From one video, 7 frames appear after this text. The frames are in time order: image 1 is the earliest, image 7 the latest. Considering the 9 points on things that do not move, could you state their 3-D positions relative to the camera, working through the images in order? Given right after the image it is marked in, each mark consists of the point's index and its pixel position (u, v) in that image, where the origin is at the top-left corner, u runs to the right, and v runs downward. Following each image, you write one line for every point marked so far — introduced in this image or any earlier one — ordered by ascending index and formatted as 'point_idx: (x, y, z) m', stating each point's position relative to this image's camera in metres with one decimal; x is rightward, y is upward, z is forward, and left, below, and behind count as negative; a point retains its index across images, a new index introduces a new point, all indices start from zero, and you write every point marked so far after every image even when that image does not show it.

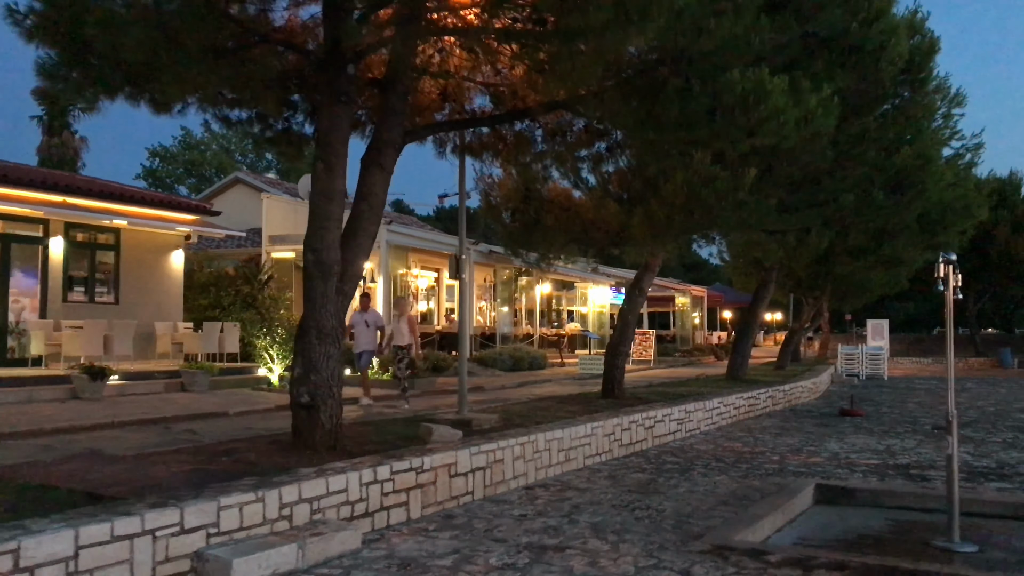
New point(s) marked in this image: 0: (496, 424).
0: (-0.2, -1.8, +11.4) m
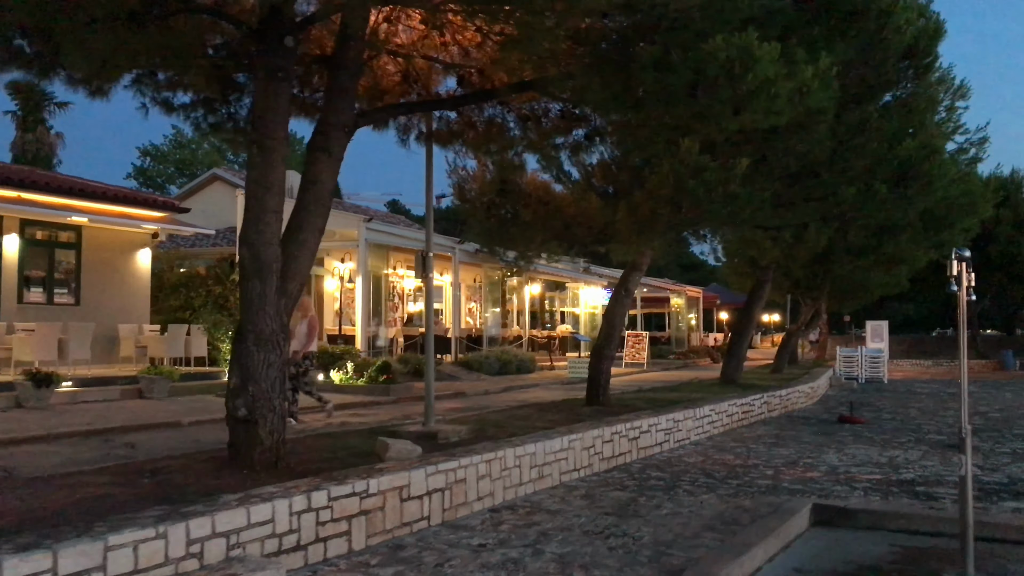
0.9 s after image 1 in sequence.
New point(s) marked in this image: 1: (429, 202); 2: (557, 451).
0: (-0.6, -1.8, +10.5) m
1: (-1.0, +1.1, +10.8) m
2: (+0.5, -1.8, +9.9) m
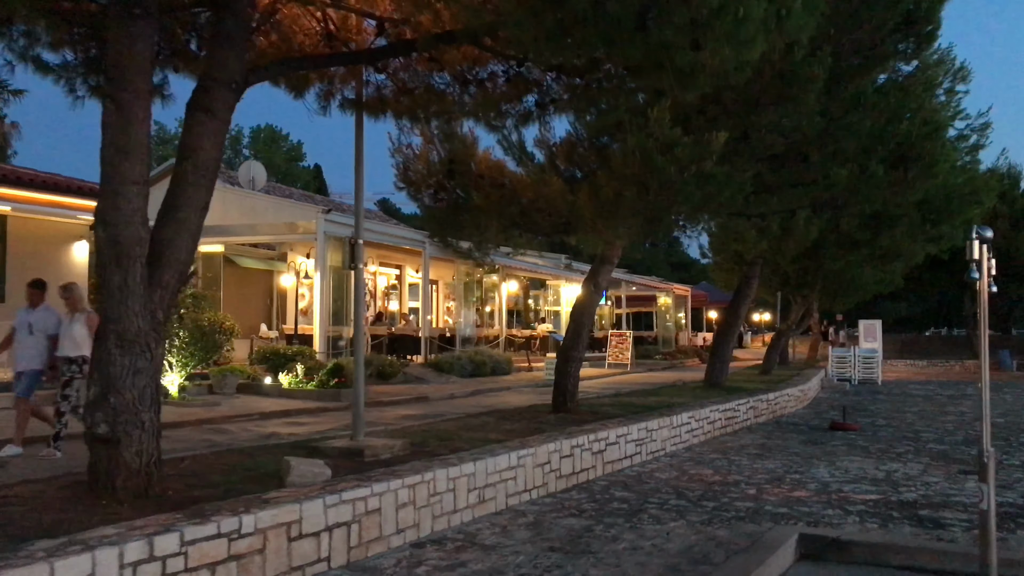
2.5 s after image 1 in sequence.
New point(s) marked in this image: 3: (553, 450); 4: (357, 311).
0: (-1.2, -1.7, +9.0) m
1: (-1.6, +1.2, +9.4) m
2: (-0.1, -1.8, +8.5) m
3: (+0.4, -1.7, +9.4) m
4: (-1.7, -0.3, +9.3) m
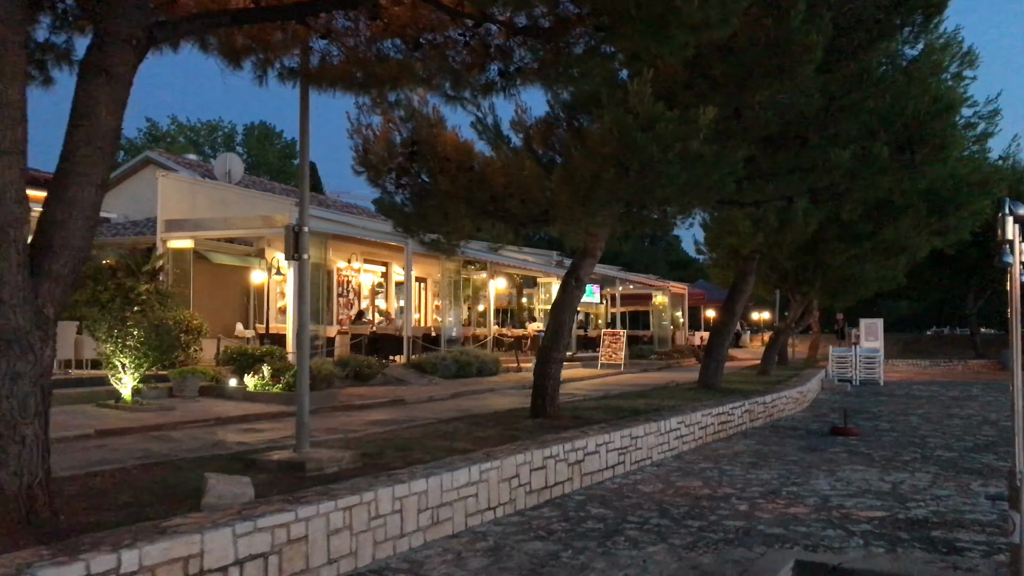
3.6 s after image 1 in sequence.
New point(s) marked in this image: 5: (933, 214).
0: (-1.5, -1.6, +8.1) m
1: (-2.0, +1.2, +8.4) m
2: (-0.4, -1.7, +7.5) m
3: (+0.1, -1.7, +8.4) m
4: (-2.0, -0.2, +8.4) m
5: (+7.7, +1.4, +16.0) m
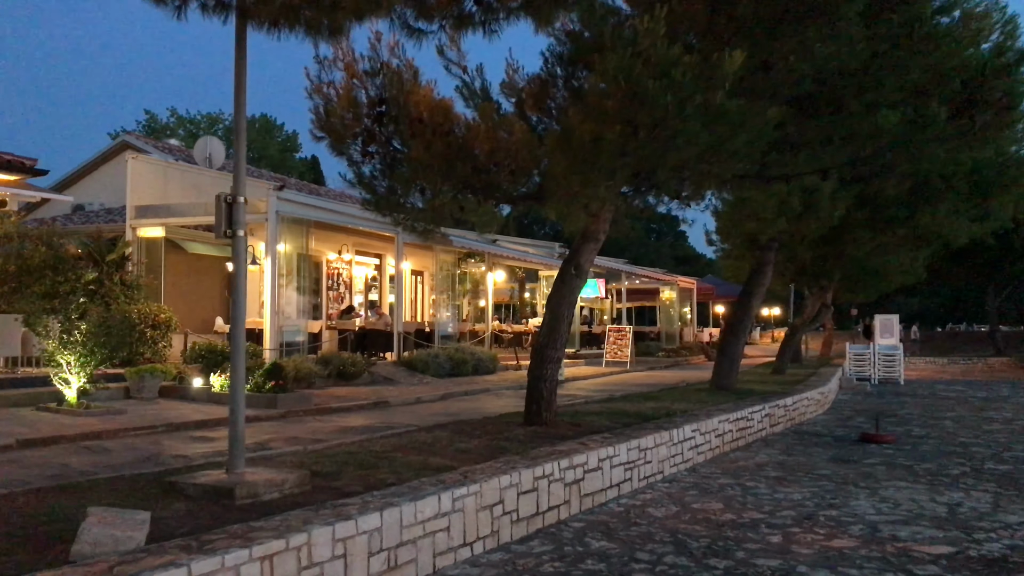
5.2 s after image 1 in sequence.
0: (-1.7, -1.5, +6.6) m
1: (-2.1, +1.4, +6.9) m
2: (-0.6, -1.6, +6.0) m
3: (-0.1, -1.6, +6.9) m
4: (-2.1, -0.1, +6.8) m
5: (+7.6, +1.5, +14.4) m
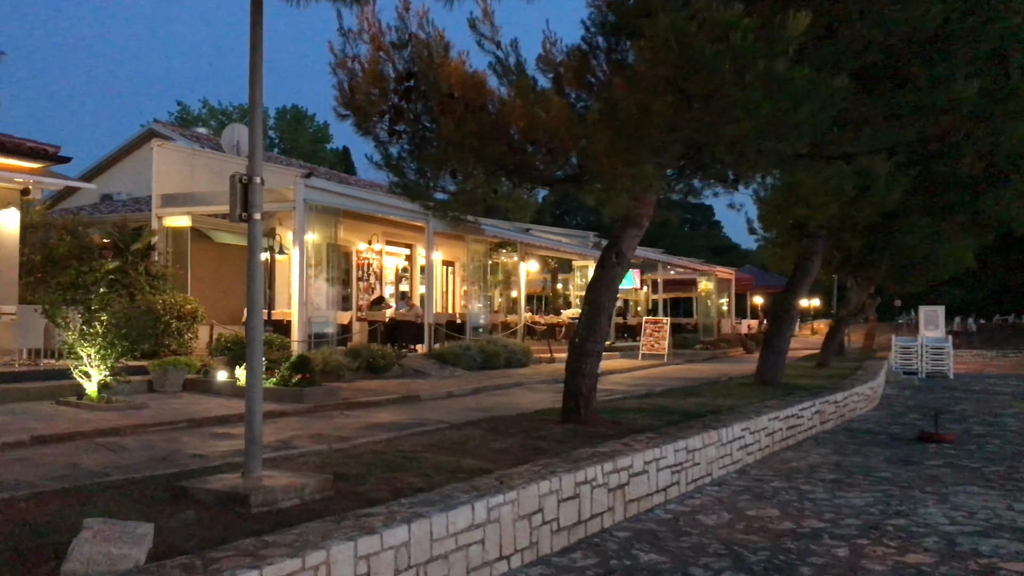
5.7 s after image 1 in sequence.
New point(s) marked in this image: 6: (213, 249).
0: (-1.4, -1.4, +6.0) m
1: (-1.8, +1.5, +6.3) m
2: (-0.3, -1.5, +5.4) m
3: (+0.2, -1.5, +6.3) m
4: (-1.9, 0.0, +6.3) m
5: (+8.1, +1.7, +13.5) m
6: (-6.5, +0.9, +19.0) m
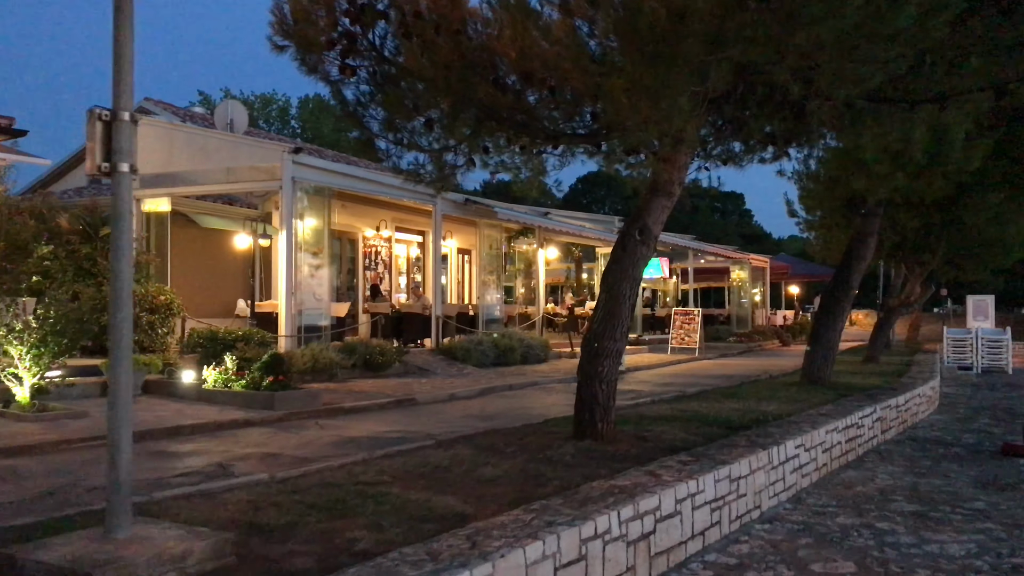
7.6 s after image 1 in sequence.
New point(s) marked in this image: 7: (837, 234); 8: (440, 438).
0: (-1.5, -1.3, +4.2) m
1: (-2.0, +1.5, +4.5) m
2: (-0.5, -1.4, +3.6) m
3: (+0.1, -1.4, +4.4) m
4: (-2.0, +0.1, +4.5) m
5: (+8.2, +1.9, +11.3) m
6: (-6.2, +1.1, +17.3) m
7: (+6.6, +1.1, +17.9) m
8: (-0.7, -1.5, +8.9) m
